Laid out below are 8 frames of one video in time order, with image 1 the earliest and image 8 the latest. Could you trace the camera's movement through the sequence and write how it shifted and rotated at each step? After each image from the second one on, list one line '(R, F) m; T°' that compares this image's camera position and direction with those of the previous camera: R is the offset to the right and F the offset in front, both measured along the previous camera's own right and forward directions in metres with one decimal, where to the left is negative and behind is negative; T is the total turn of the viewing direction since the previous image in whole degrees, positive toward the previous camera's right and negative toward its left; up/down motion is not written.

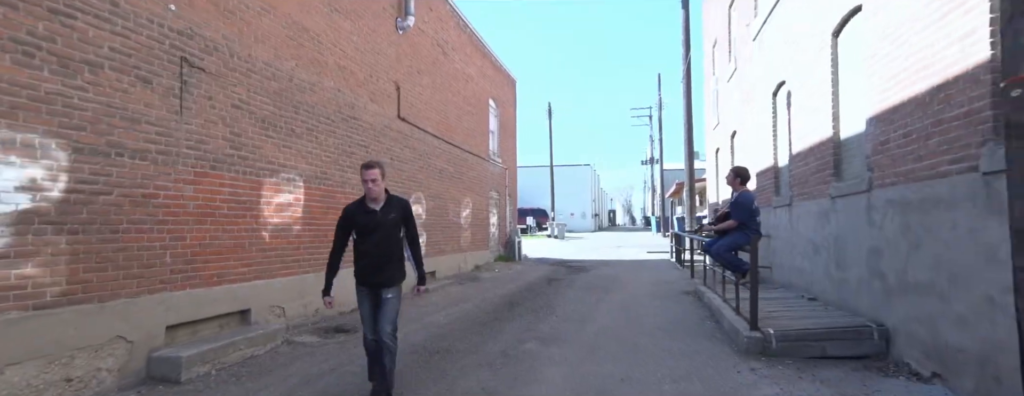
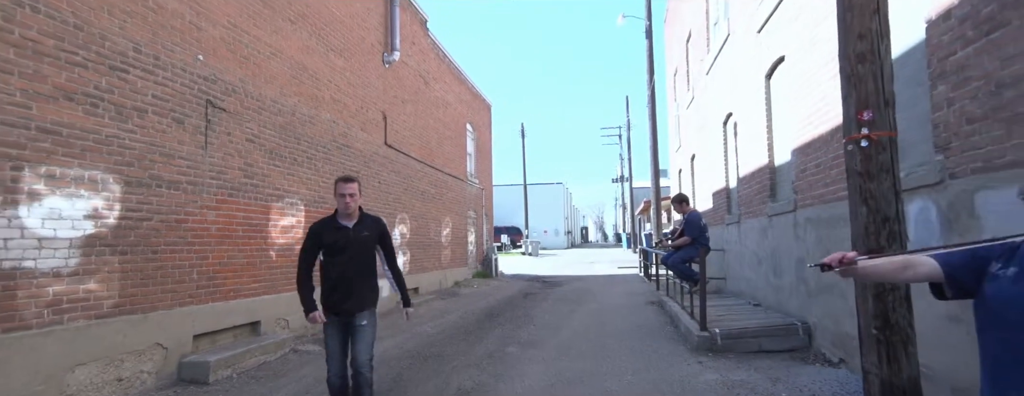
(-0.1, -1.0) m; +3°
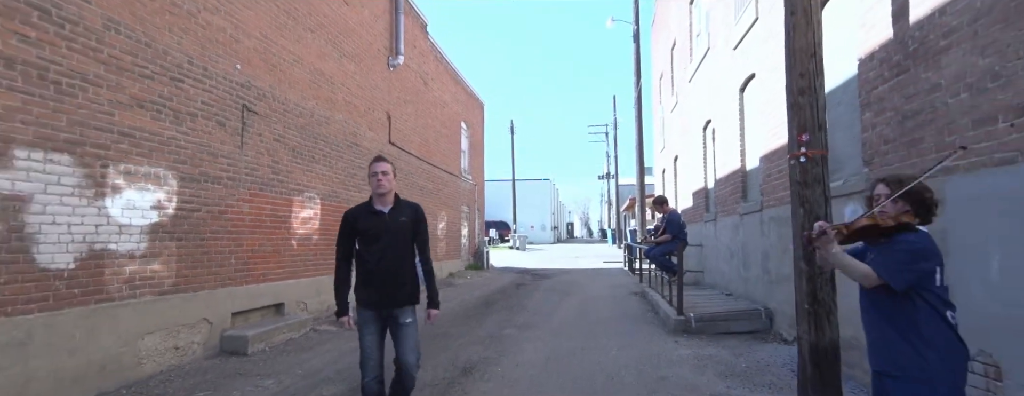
(-0.2, -0.9) m; +1°
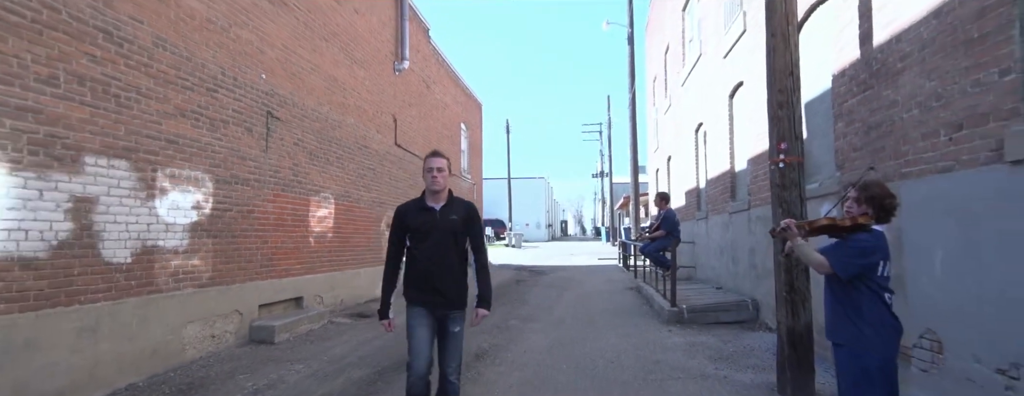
(-0.2, -0.6) m; +1°
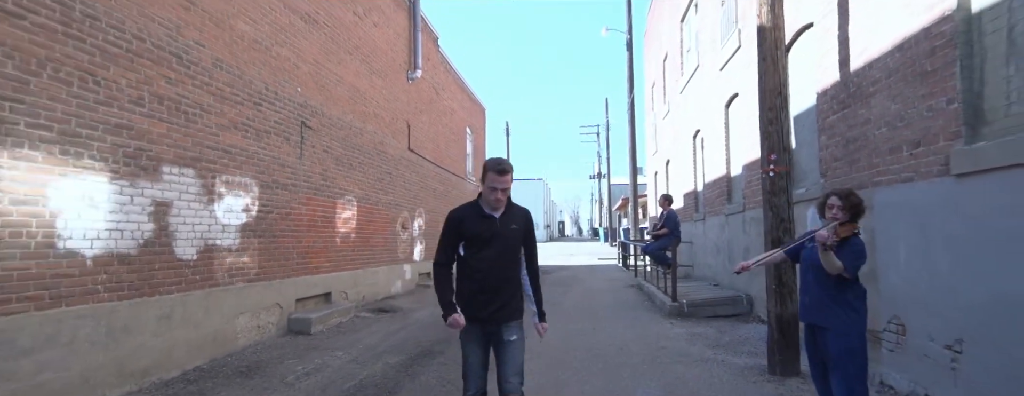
(-0.3, -0.7) m; 0°
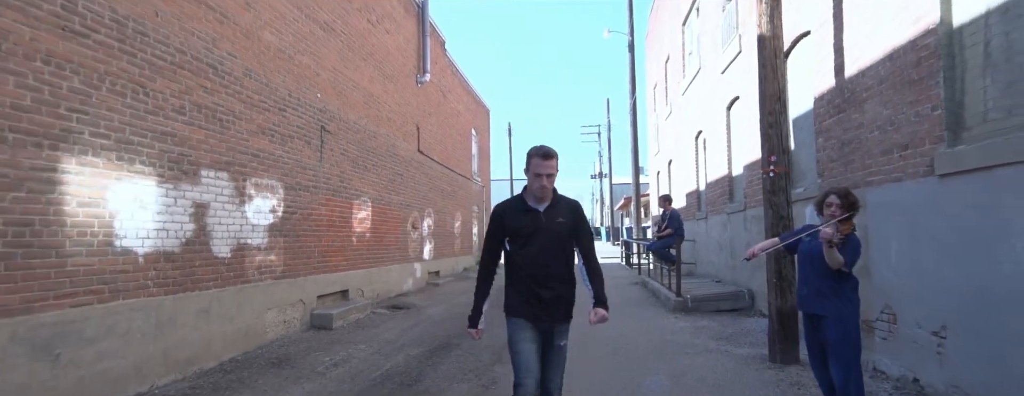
(-0.2, -0.4) m; 0°
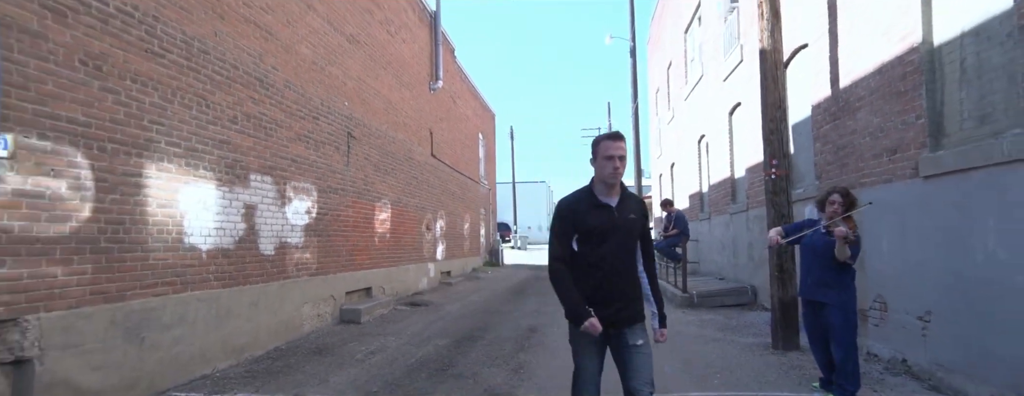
(-0.3, -0.6) m; 0°
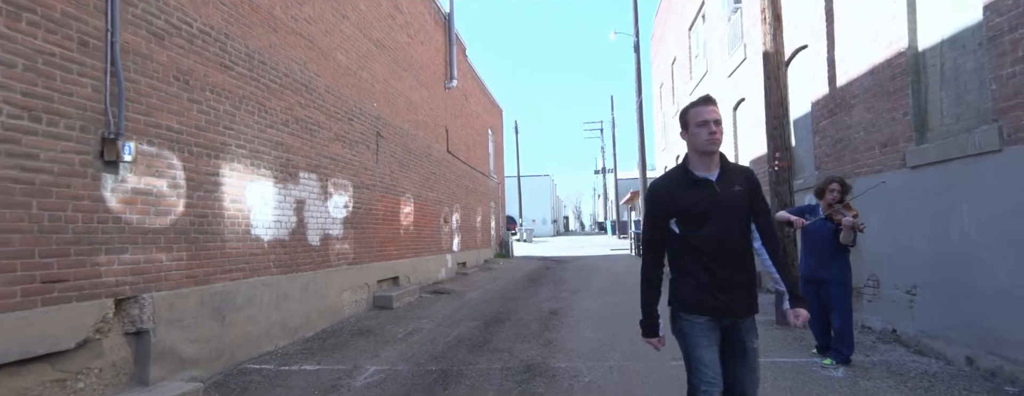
(-0.3, -0.6) m; 0°
